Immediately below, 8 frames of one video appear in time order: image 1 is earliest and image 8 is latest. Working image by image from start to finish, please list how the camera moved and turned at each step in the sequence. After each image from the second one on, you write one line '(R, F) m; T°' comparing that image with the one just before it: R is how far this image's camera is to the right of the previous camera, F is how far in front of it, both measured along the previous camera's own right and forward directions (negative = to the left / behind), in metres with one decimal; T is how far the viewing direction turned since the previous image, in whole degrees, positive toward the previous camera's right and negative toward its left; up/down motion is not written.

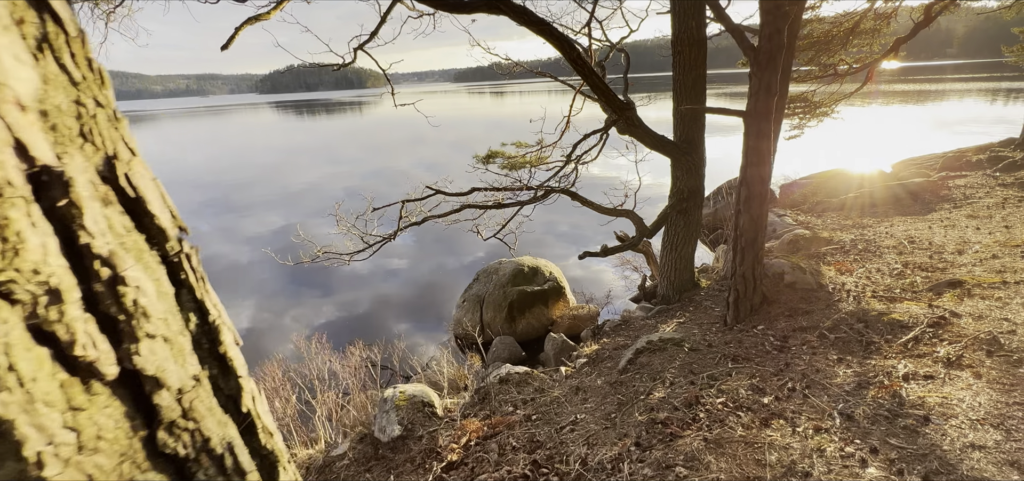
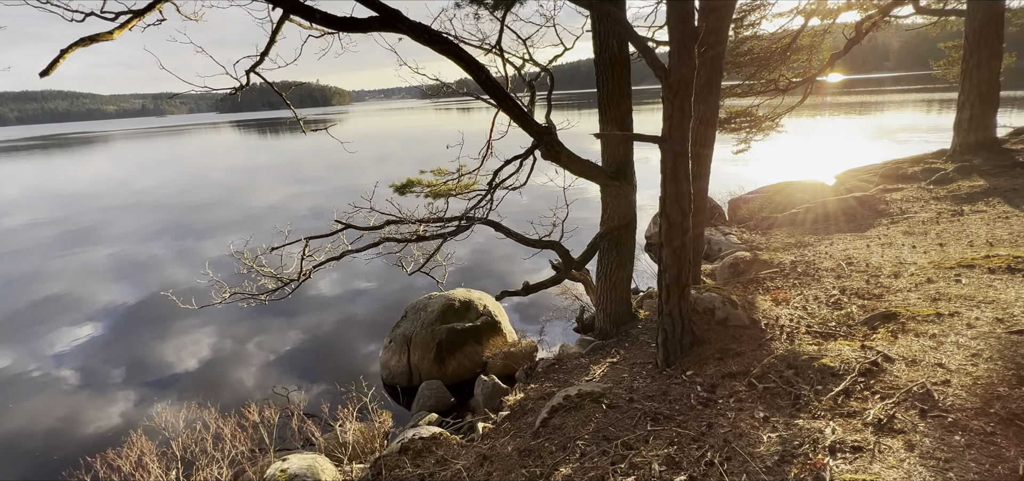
(+0.7, +0.5) m; +4°
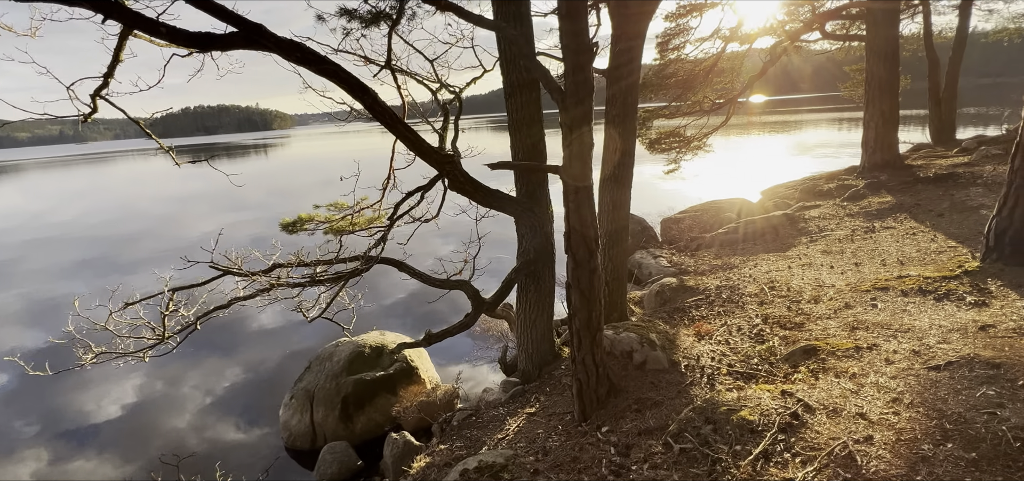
(+0.6, +0.5) m; +6°
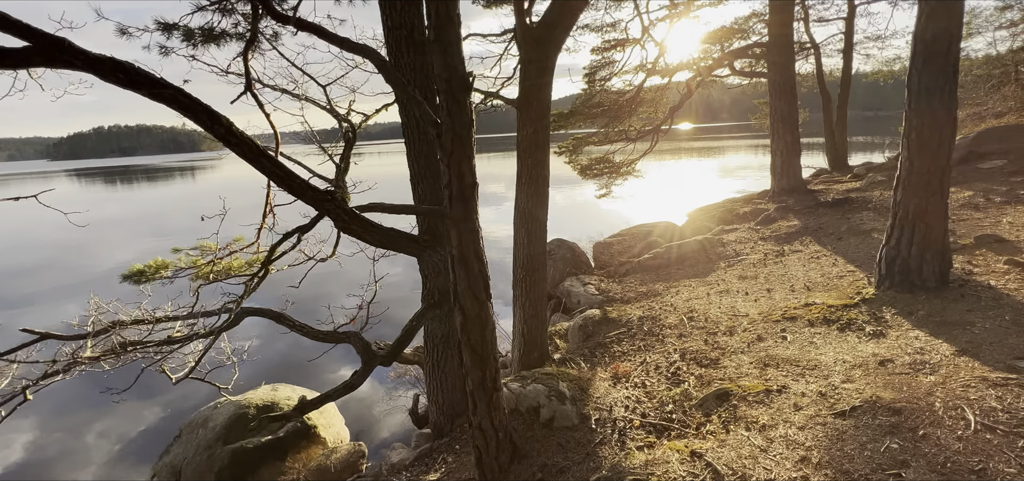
(+0.5, +0.4) m; +7°
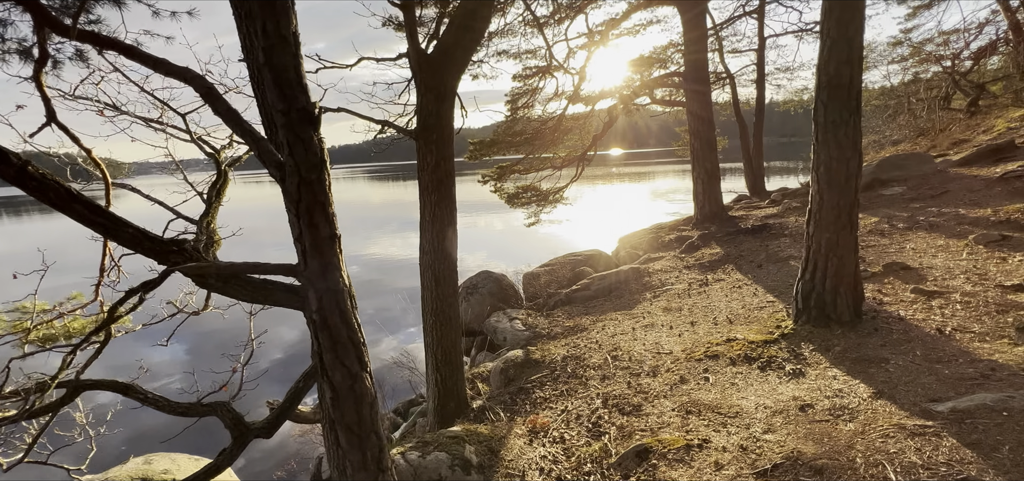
(+0.4, +0.4) m; +6°
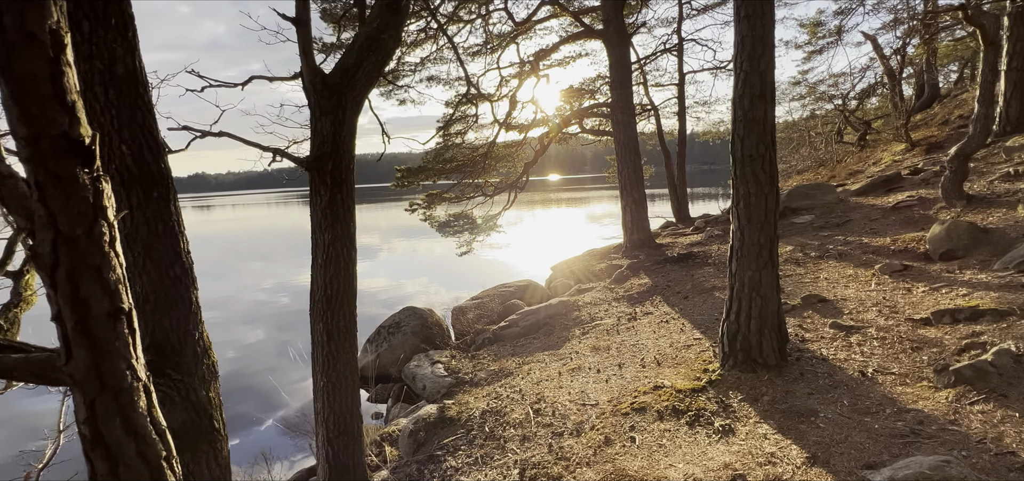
(+0.3, +0.5) m; +8°
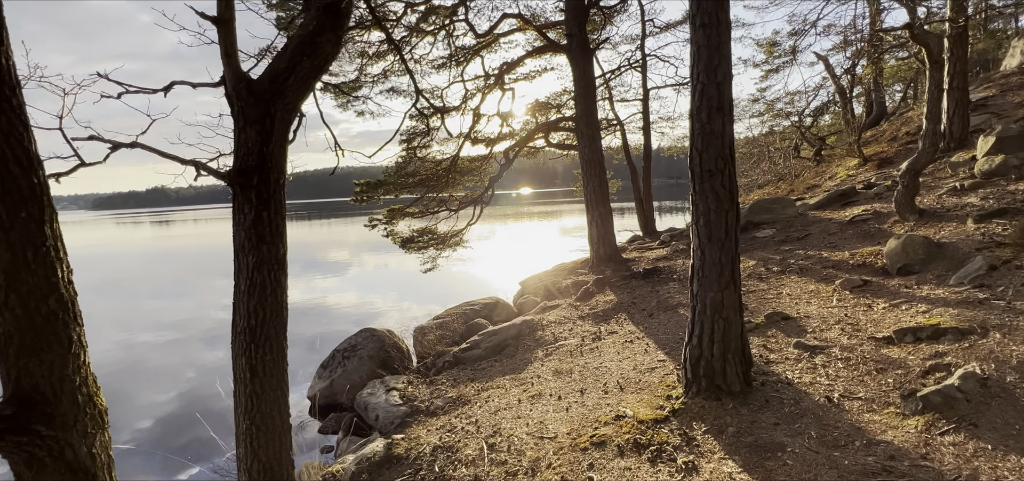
(+0.2, +0.3) m; +4°
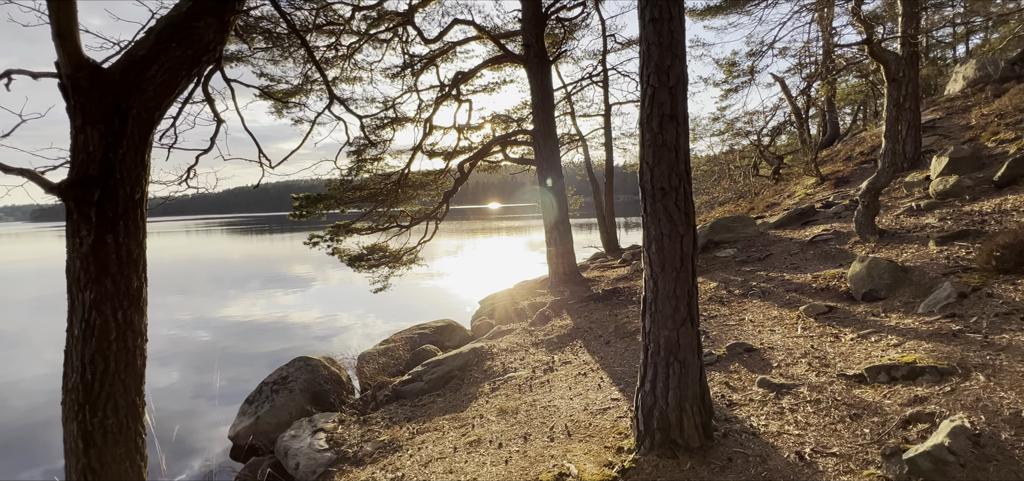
(+0.4, +0.7) m; +4°
